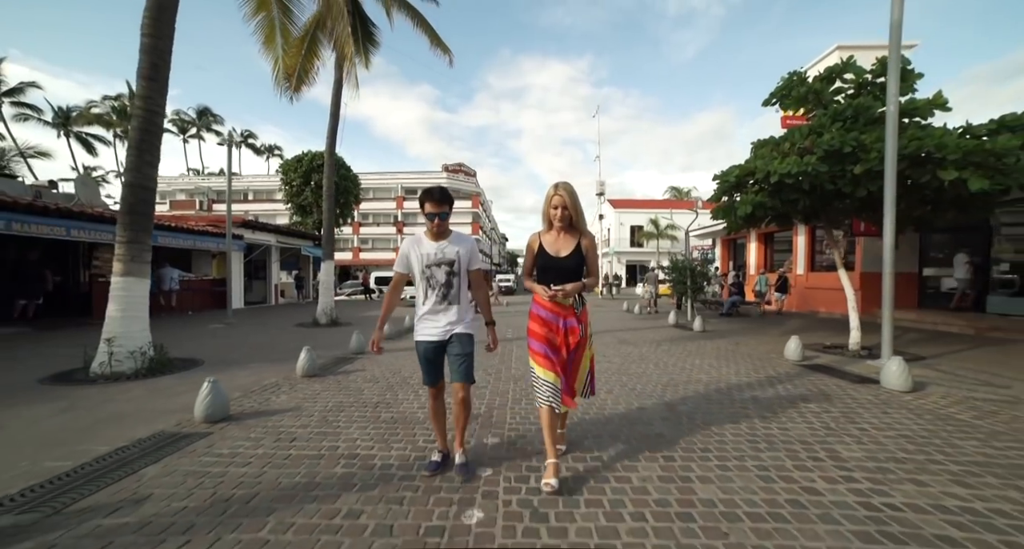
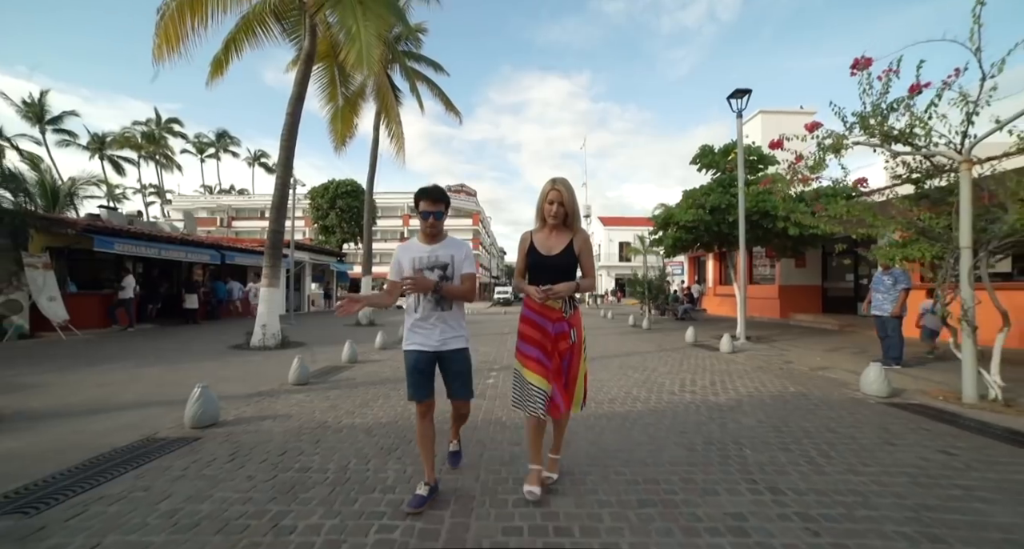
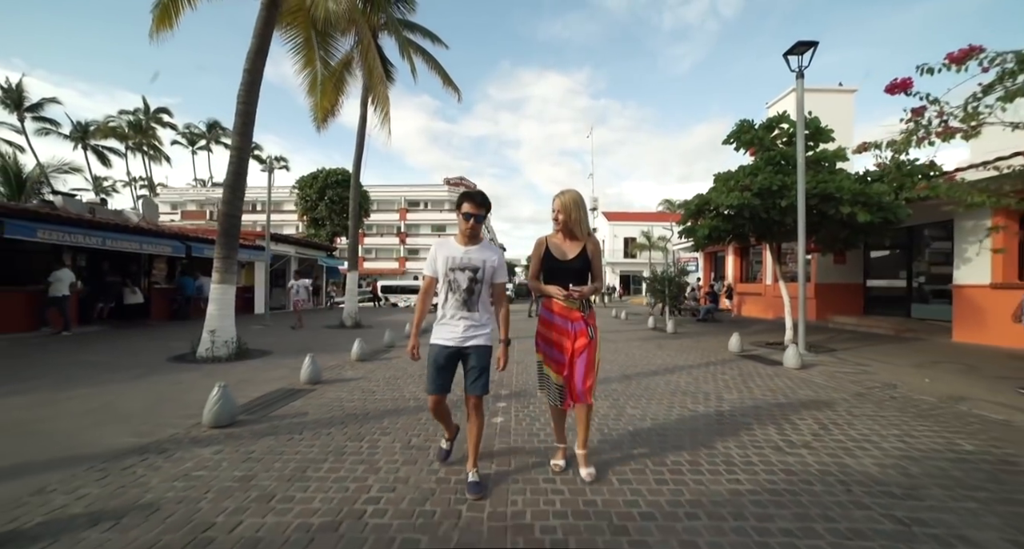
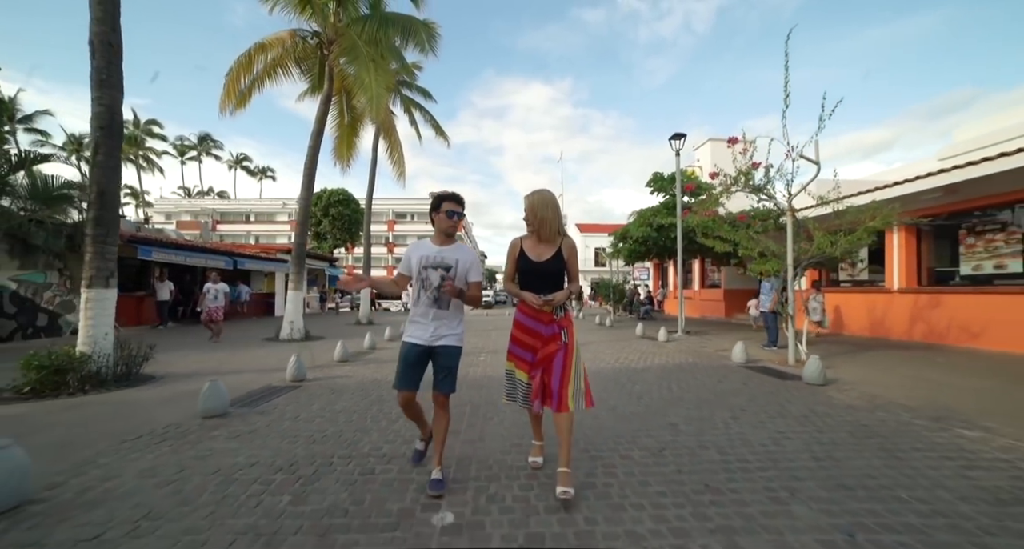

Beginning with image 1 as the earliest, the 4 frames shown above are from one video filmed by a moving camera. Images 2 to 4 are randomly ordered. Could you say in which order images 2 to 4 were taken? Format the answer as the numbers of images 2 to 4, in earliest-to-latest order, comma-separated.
3, 2, 4
